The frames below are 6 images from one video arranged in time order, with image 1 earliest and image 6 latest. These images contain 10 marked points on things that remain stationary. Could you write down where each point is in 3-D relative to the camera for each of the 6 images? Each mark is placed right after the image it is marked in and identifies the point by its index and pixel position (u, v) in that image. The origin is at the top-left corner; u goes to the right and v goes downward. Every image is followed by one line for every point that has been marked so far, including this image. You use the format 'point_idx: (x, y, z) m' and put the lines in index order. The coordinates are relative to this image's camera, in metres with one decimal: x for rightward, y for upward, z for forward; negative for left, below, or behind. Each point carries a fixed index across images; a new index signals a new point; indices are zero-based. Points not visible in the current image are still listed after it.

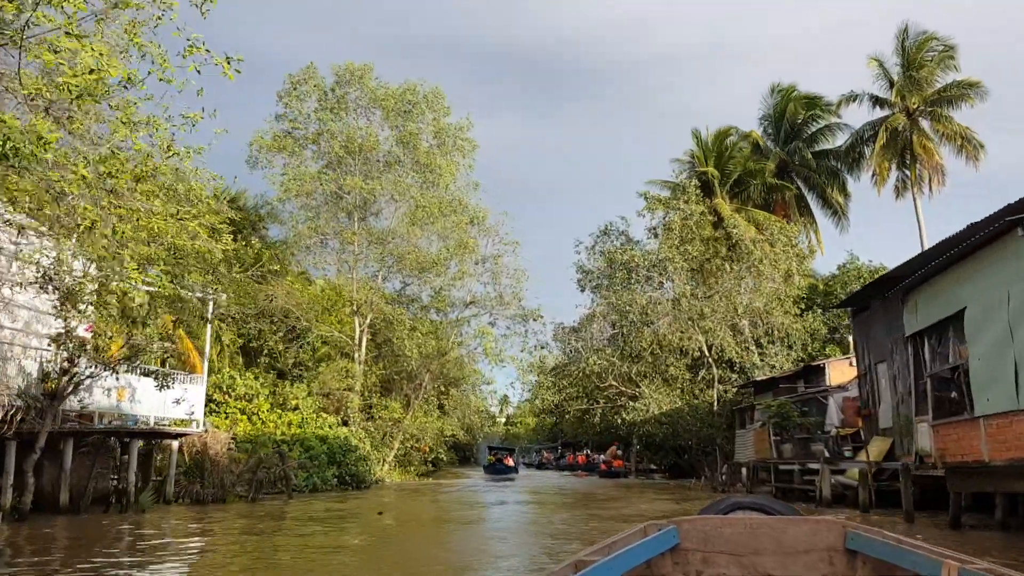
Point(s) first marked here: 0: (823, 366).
0: (+7.1, -1.8, +17.8) m
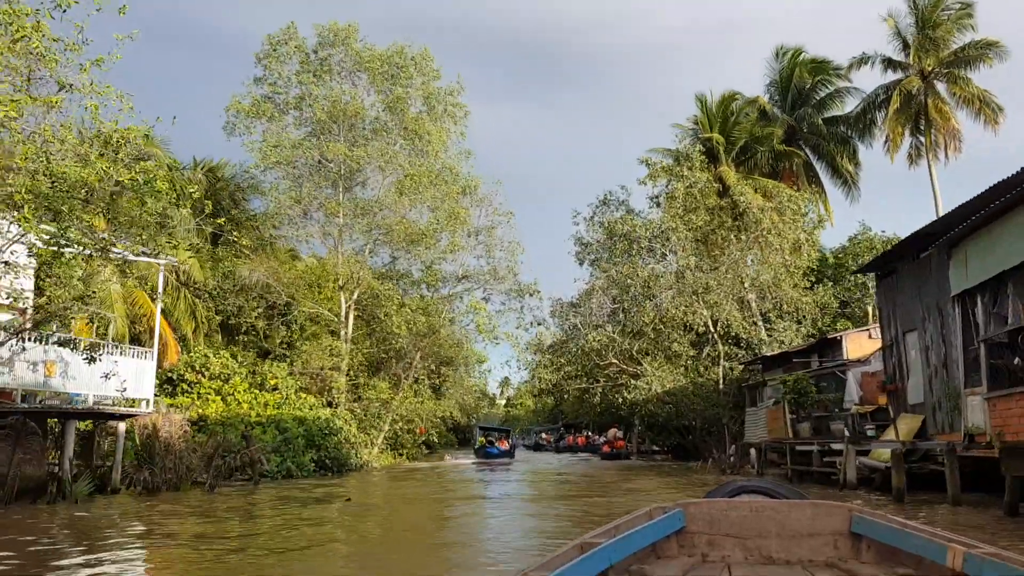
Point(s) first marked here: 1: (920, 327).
0: (+7.0, -1.1, +16.5) m
1: (+6.1, -0.6, +11.6) m
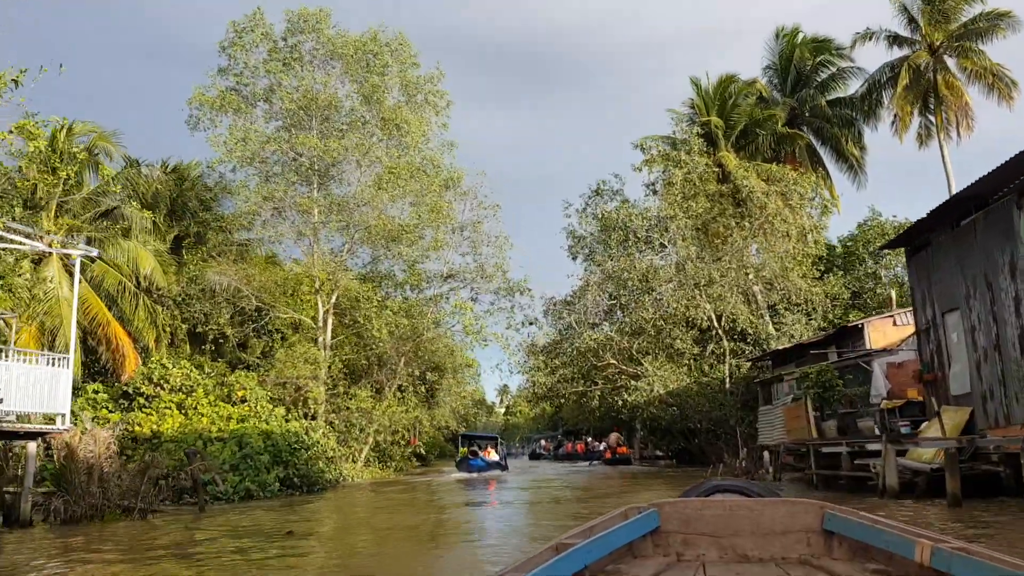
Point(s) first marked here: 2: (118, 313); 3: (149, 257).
0: (+6.7, -0.8, +15.0) m
1: (+5.8, -0.2, +10.0) m
2: (-9.2, -0.6, +18.3) m
3: (-8.4, +0.7, +18.2) m
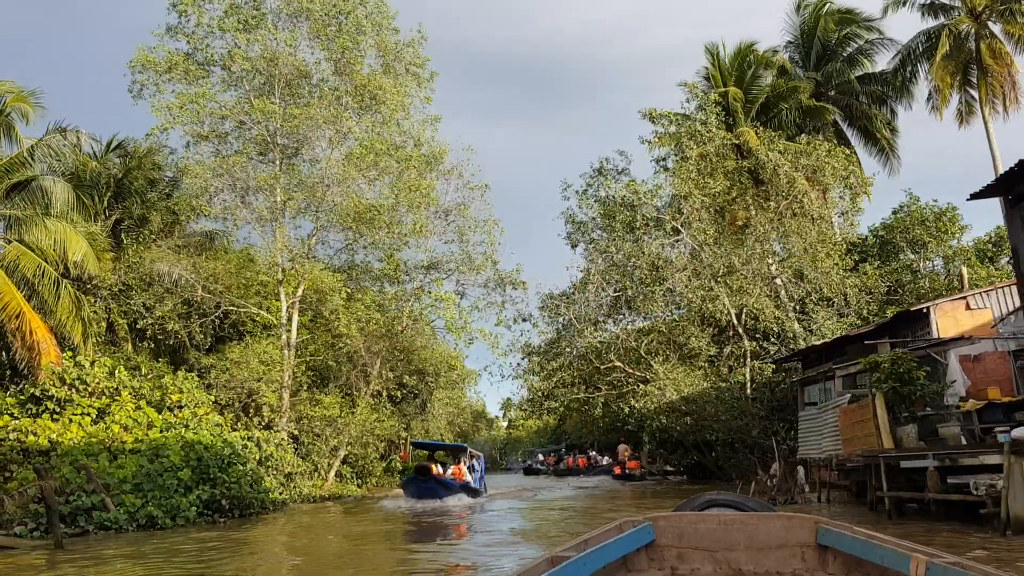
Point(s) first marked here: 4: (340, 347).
0: (+6.4, -0.4, +12.2) m
1: (+5.5, +0.2, +7.3) m
2: (-9.5, -0.3, +15.6) m
3: (-8.7, +0.9, +15.6) m
4: (-4.2, -1.5, +19.3) m
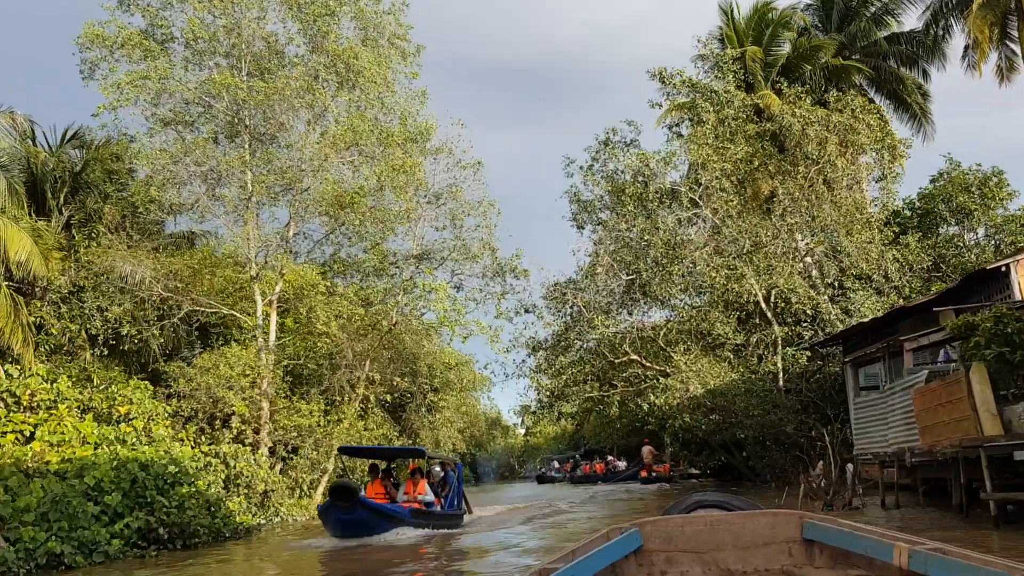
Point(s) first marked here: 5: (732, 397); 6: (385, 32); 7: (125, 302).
0: (+6.3, +0.2, +10.1) m
1: (+5.3, +0.8, +5.2) m
2: (-9.5, -0.4, +13.8) m
3: (-8.7, +0.9, +13.8) m
4: (-4.2, -1.4, +17.3) m
5: (+4.7, -2.3, +16.6) m
6: (-3.0, +6.1, +18.7) m
7: (-7.7, -0.3, +15.6) m
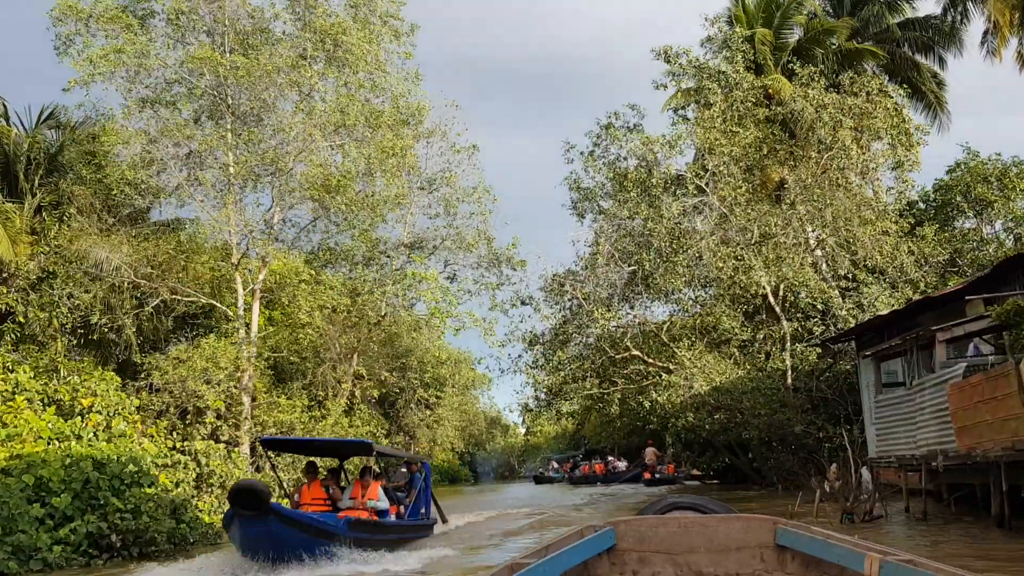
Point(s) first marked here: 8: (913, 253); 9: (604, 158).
0: (+6.2, +0.3, +9.2) m
1: (+5.1, +1.0, +4.3) m
2: (-9.6, -0.1, +13.0) m
3: (-8.8, +1.2, +12.9) m
4: (-4.3, -1.1, +16.5) m
5: (+4.6, -2.2, +15.8) m
6: (-3.1, +6.3, +17.8) m
7: (-7.8, 0.0, +14.8) m
8: (+8.8, +0.8, +16.9) m
9: (+2.0, +2.9, +17.3) m
